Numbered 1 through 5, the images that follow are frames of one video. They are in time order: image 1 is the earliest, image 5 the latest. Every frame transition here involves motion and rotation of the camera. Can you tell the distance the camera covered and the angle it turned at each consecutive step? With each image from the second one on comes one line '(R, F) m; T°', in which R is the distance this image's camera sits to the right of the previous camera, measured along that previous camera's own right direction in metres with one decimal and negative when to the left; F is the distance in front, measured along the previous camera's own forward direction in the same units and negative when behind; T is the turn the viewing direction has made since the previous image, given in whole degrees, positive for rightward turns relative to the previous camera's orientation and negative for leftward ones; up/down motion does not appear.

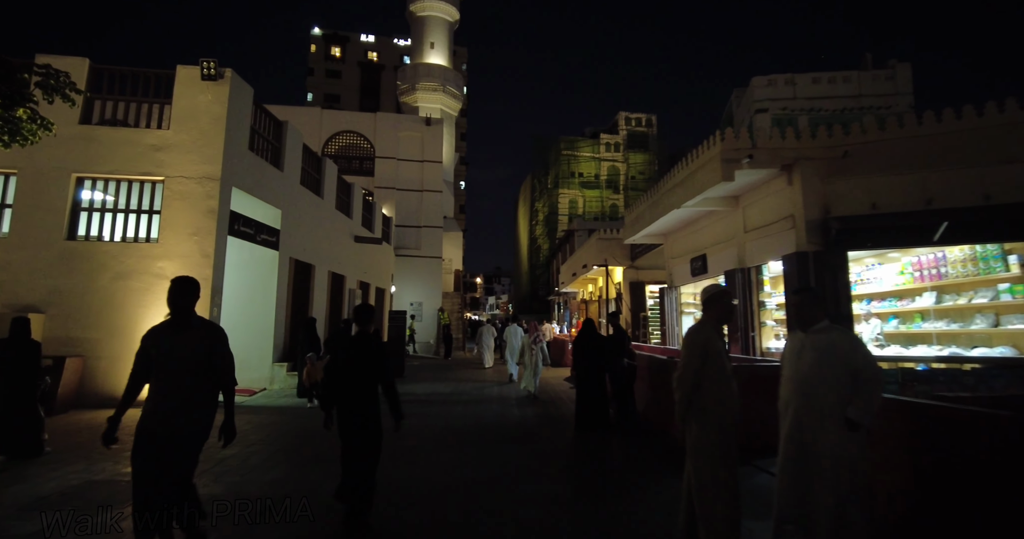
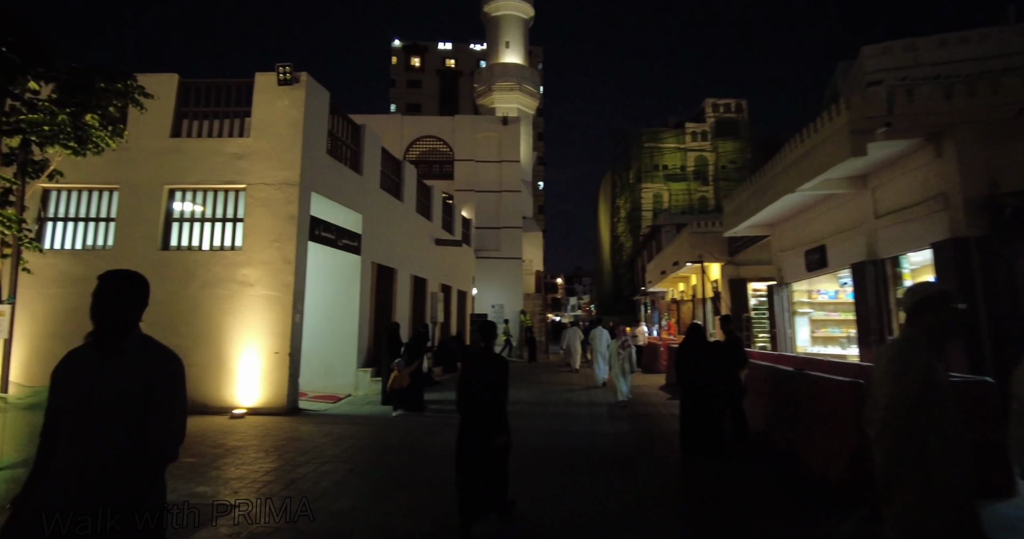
(-0.1, +0.8) m; -9°
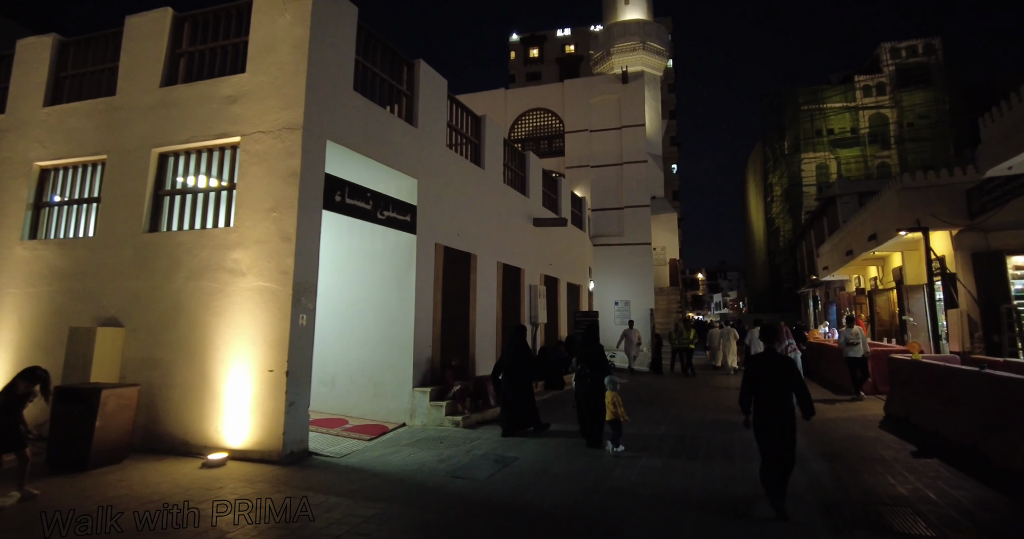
(+0.3, +3.6) m; -15°
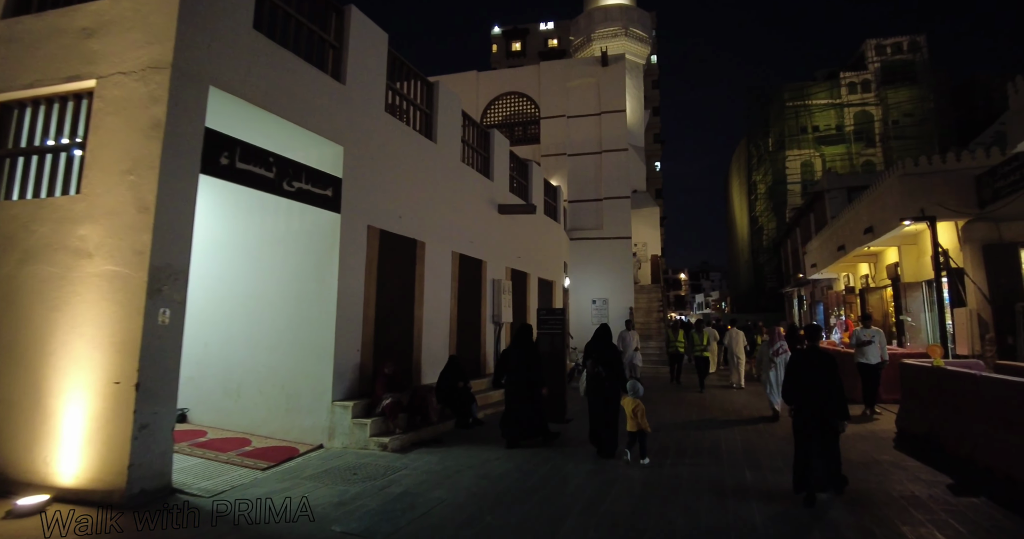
(+0.5, +1.4) m; +2°
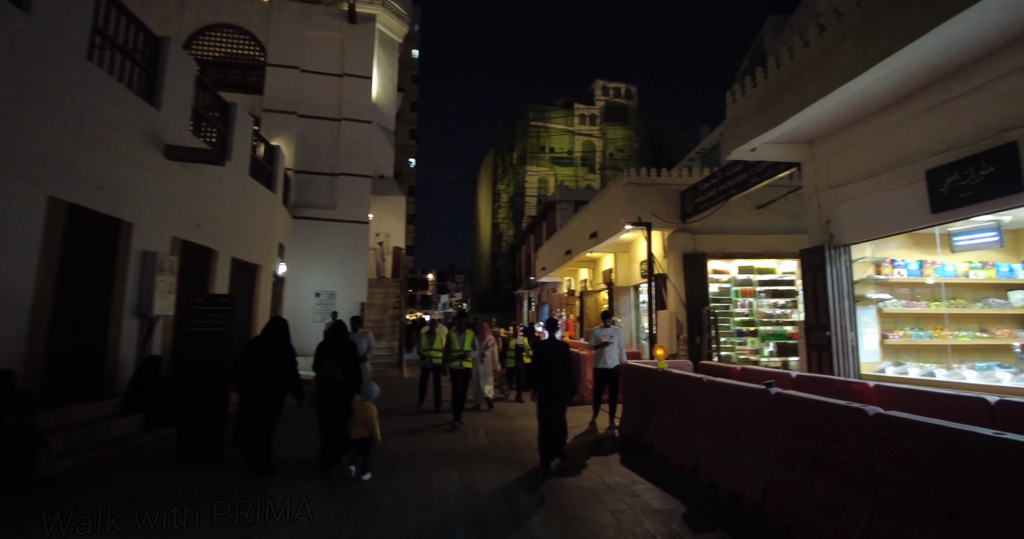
(+0.9, +1.8) m; +28°
